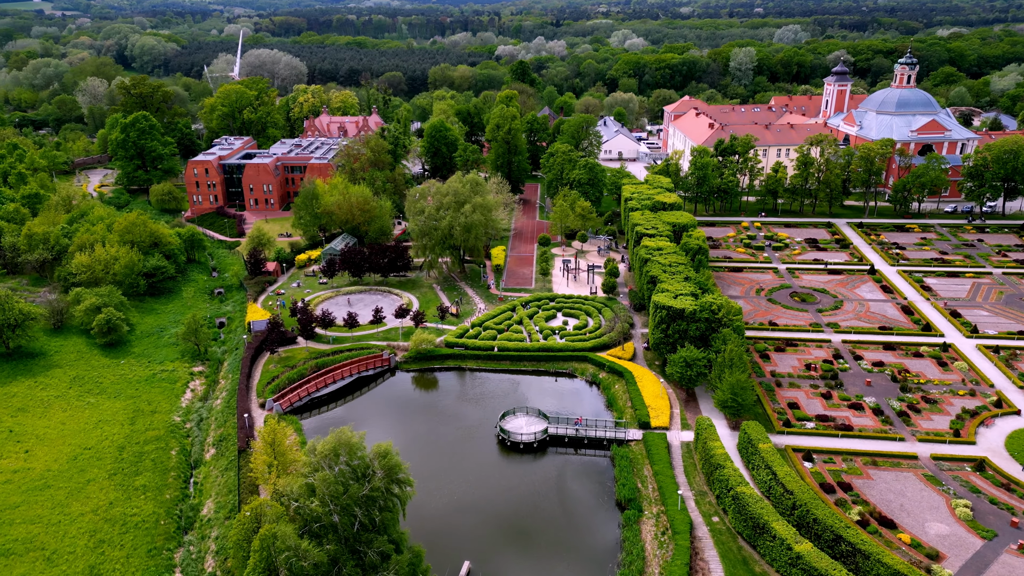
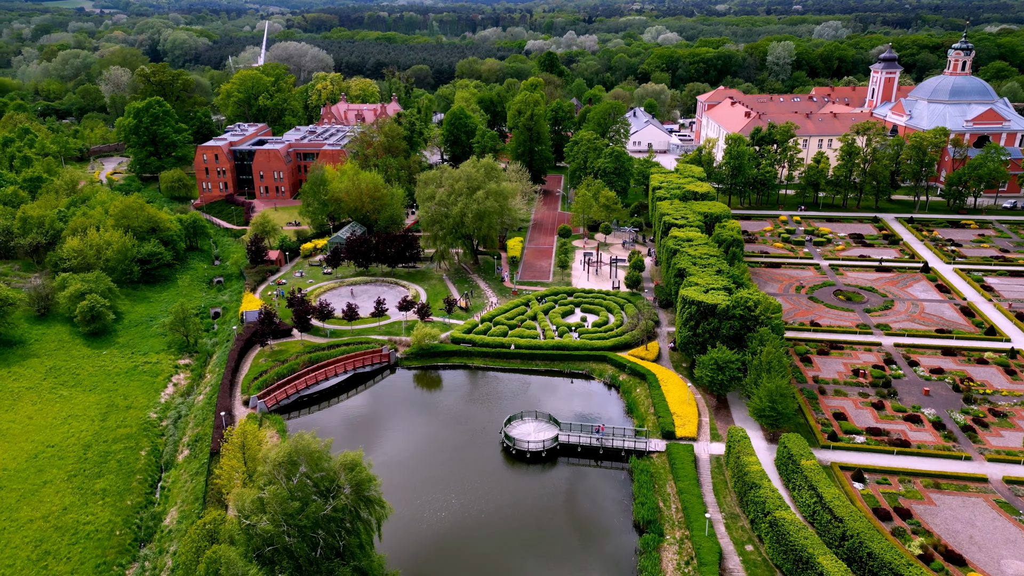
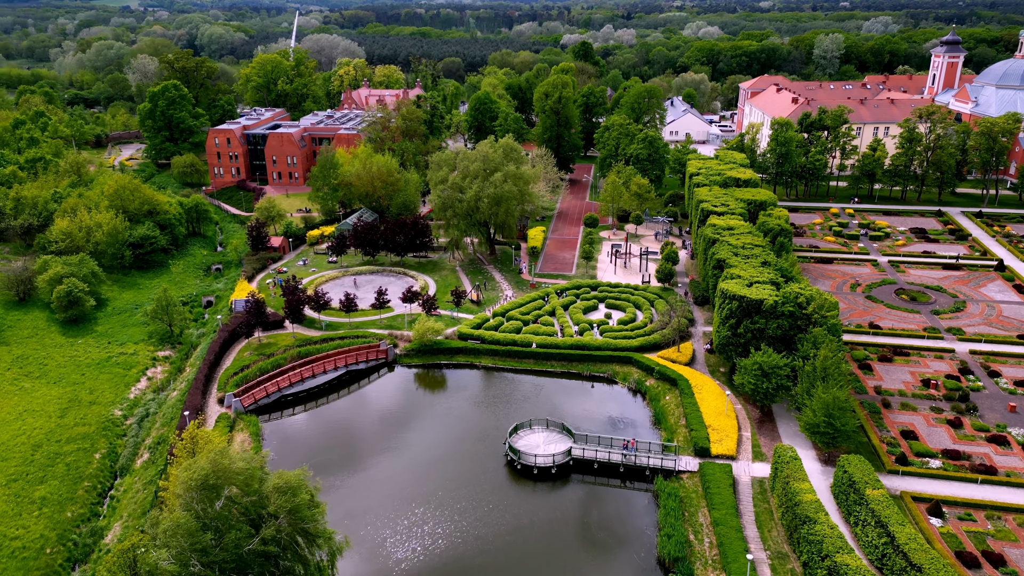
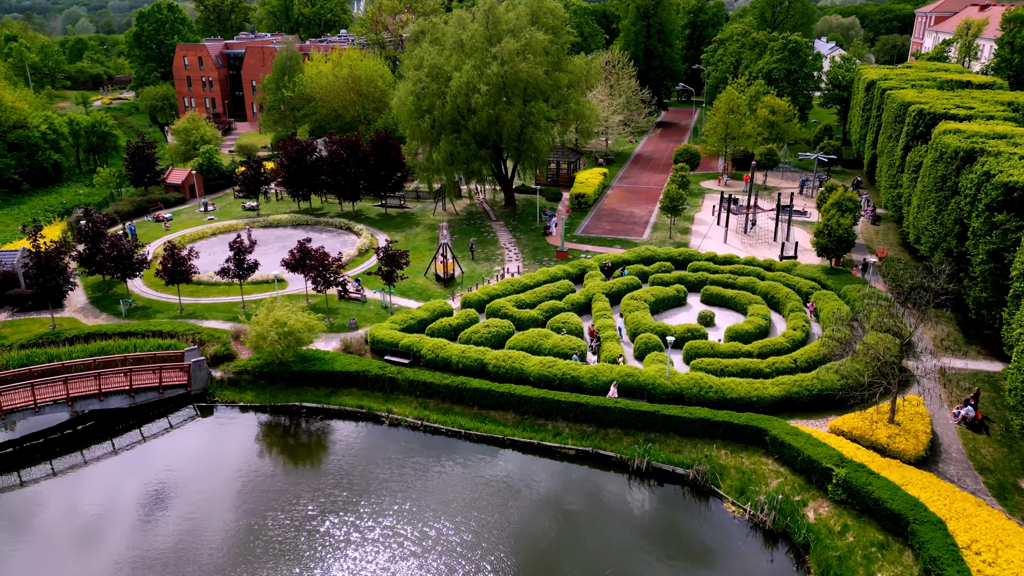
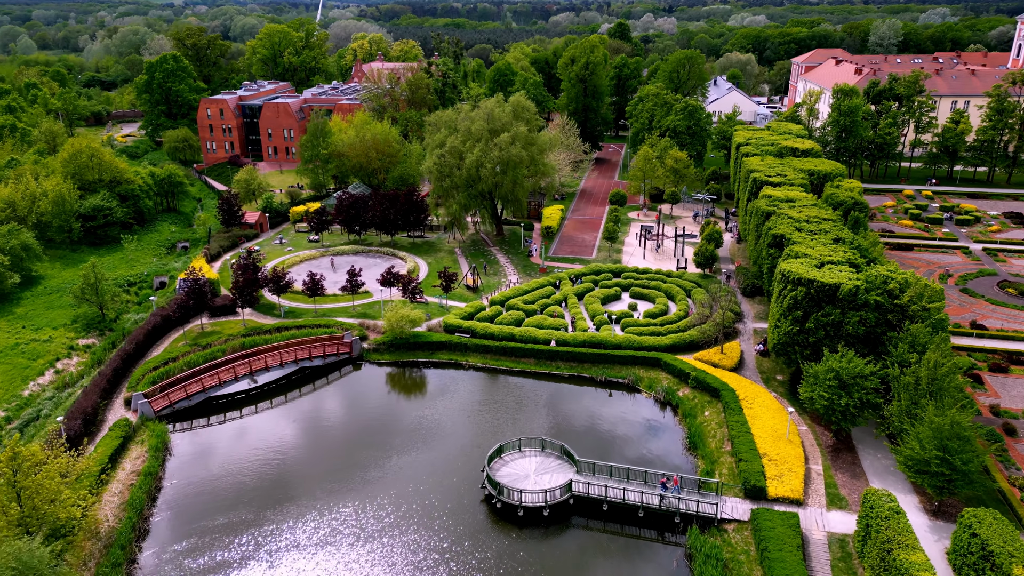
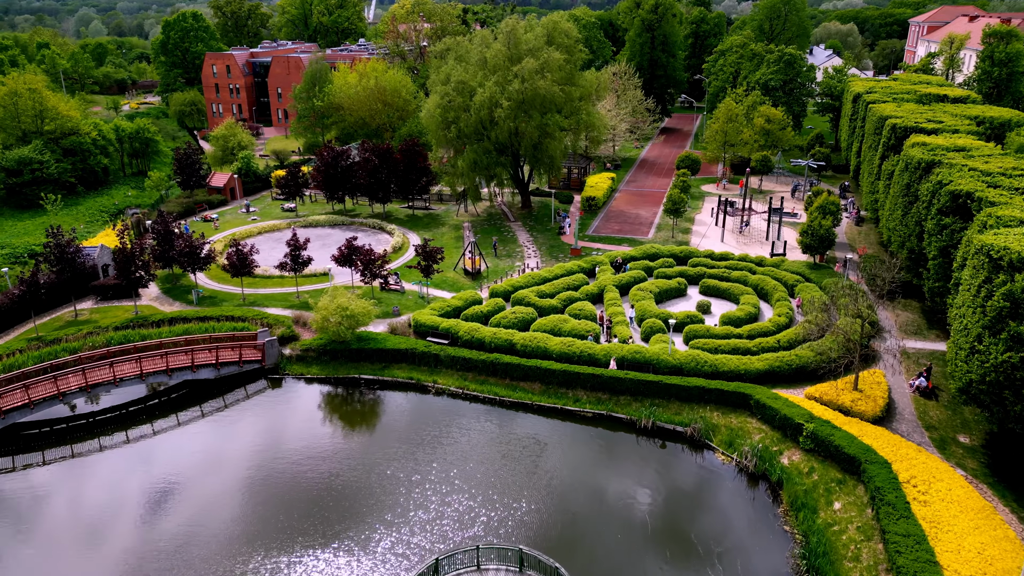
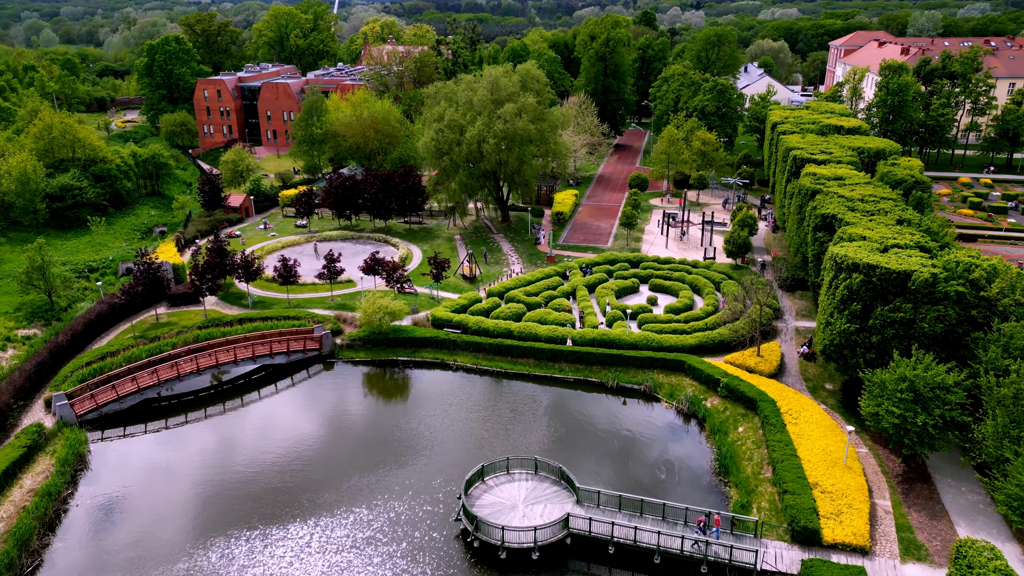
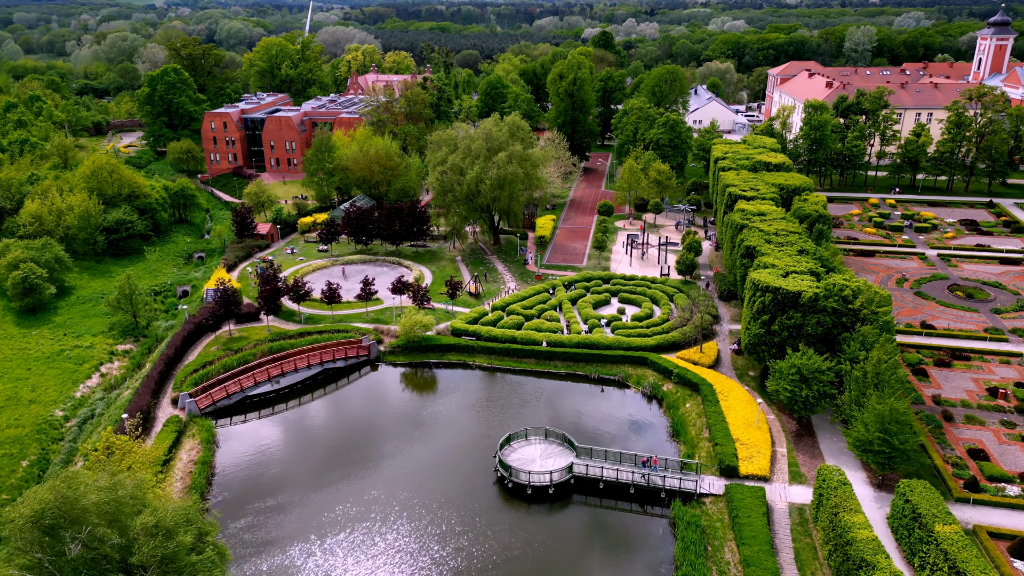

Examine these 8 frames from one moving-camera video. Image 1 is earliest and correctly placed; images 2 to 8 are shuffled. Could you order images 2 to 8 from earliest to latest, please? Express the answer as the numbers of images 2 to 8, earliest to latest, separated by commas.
2, 3, 8, 5, 7, 6, 4
